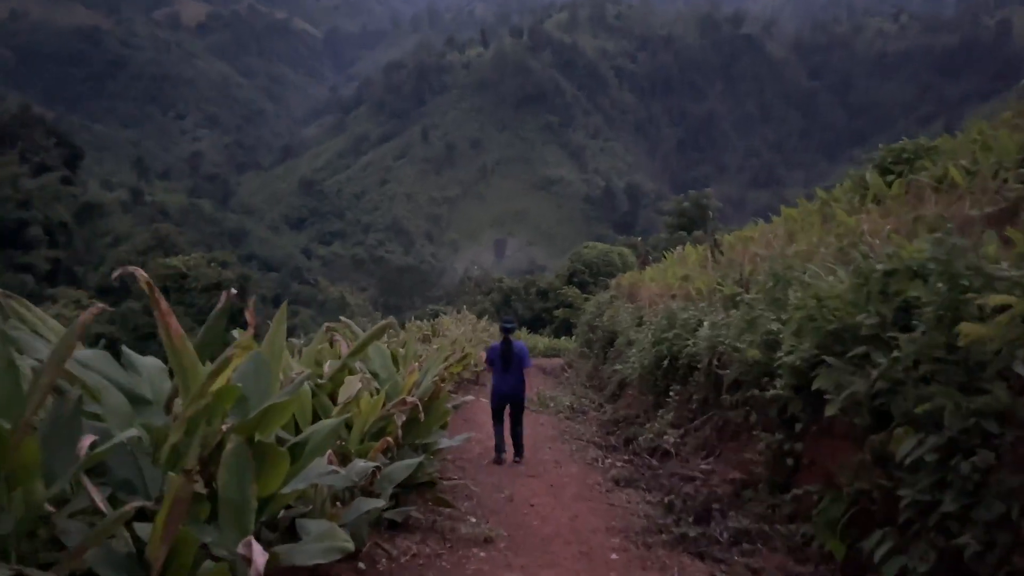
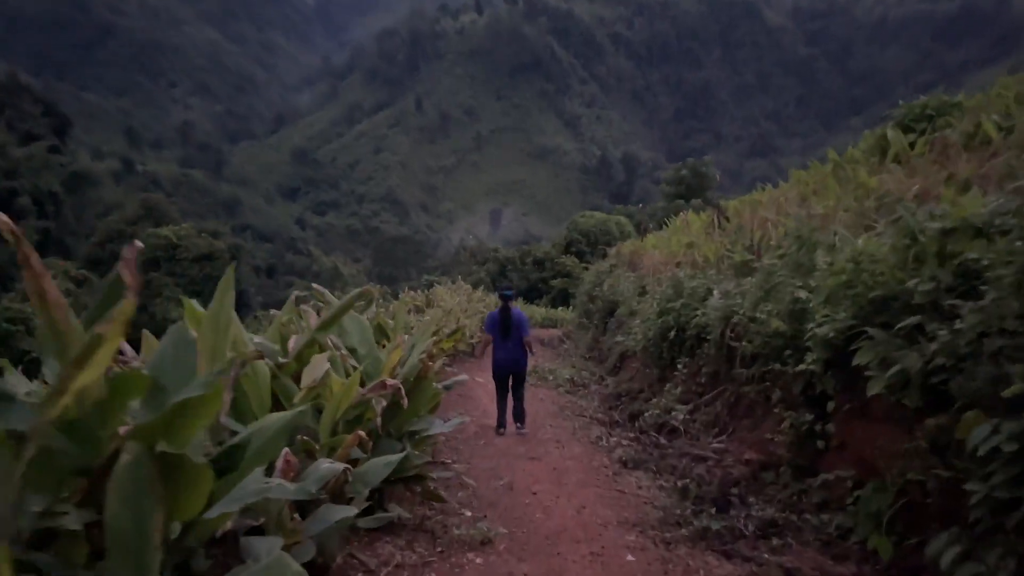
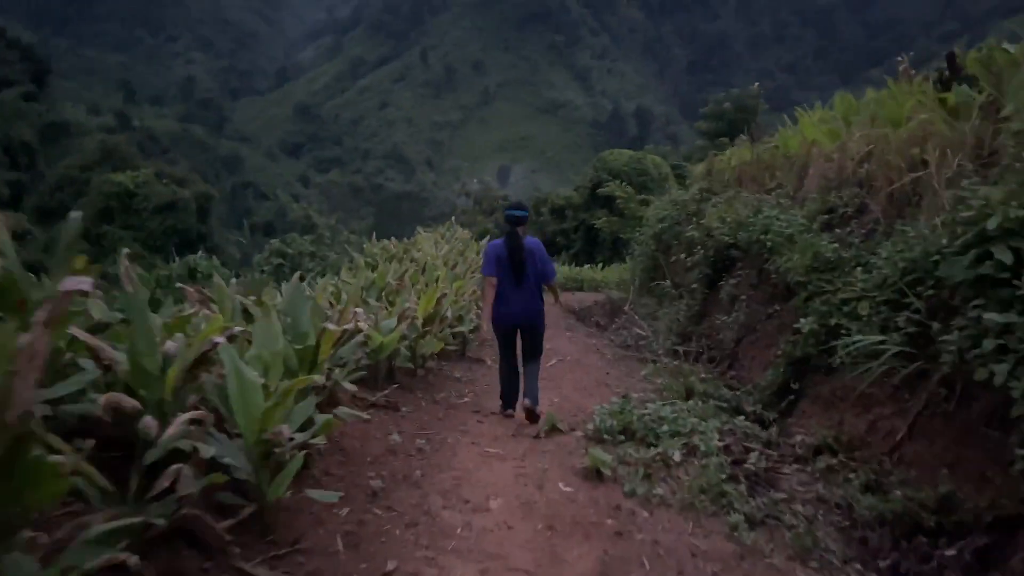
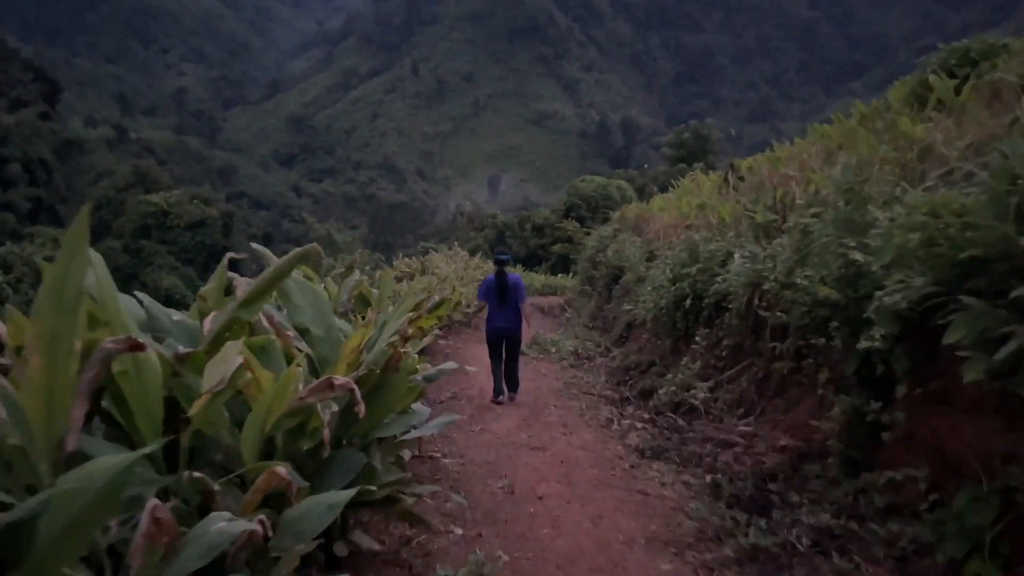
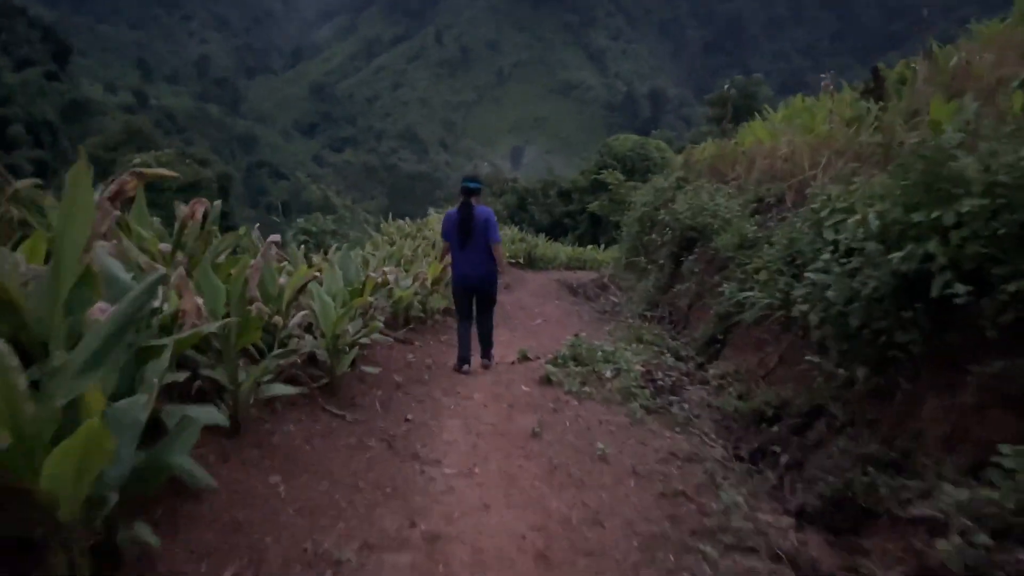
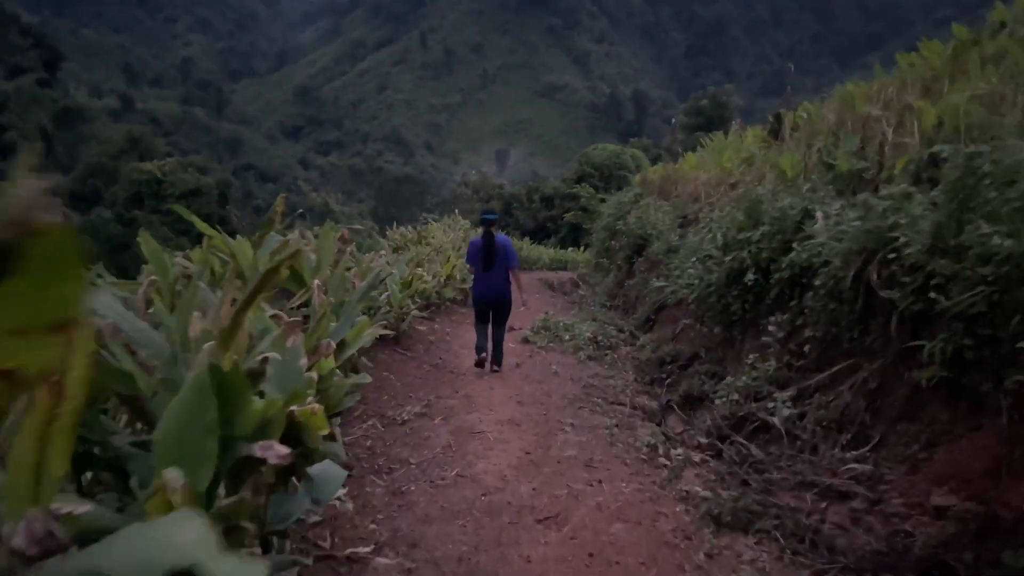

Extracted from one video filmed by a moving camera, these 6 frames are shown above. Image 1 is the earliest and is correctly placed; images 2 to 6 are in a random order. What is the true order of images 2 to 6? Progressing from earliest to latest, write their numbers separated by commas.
2, 4, 6, 5, 3
